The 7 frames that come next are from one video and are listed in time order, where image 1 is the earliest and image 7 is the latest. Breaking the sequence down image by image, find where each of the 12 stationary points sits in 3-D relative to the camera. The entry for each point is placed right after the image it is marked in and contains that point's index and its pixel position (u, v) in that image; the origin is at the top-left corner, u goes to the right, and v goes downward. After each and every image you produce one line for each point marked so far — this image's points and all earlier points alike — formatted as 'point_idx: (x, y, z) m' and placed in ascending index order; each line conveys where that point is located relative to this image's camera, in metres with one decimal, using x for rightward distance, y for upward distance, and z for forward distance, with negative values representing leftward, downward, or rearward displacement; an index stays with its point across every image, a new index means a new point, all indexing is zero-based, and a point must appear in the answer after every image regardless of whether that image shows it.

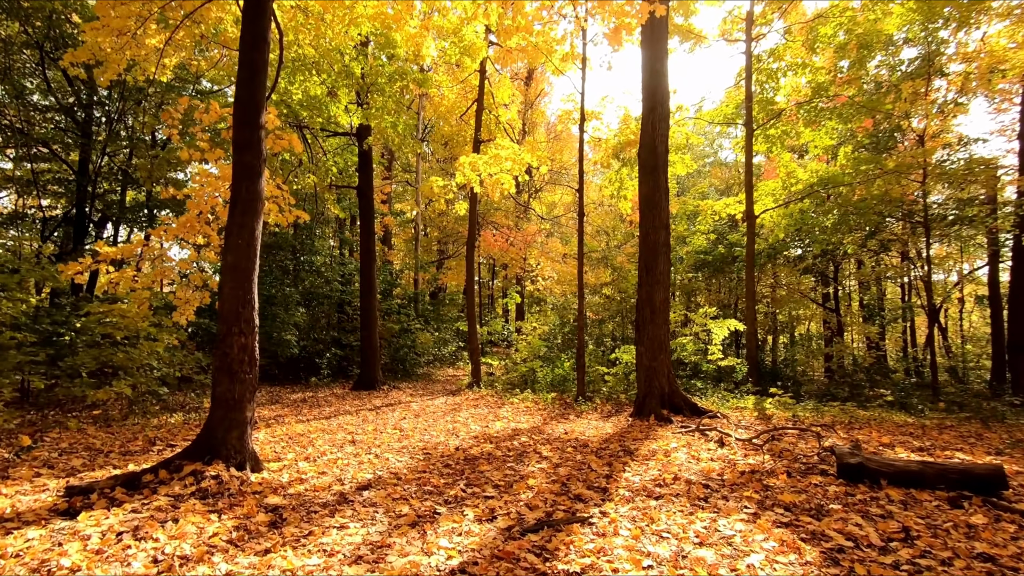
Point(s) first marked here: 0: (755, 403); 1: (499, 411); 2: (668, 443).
0: (+4.7, -2.2, +8.6) m
1: (-0.2, -2.4, +8.5) m
2: (+2.0, -2.0, +5.7) m
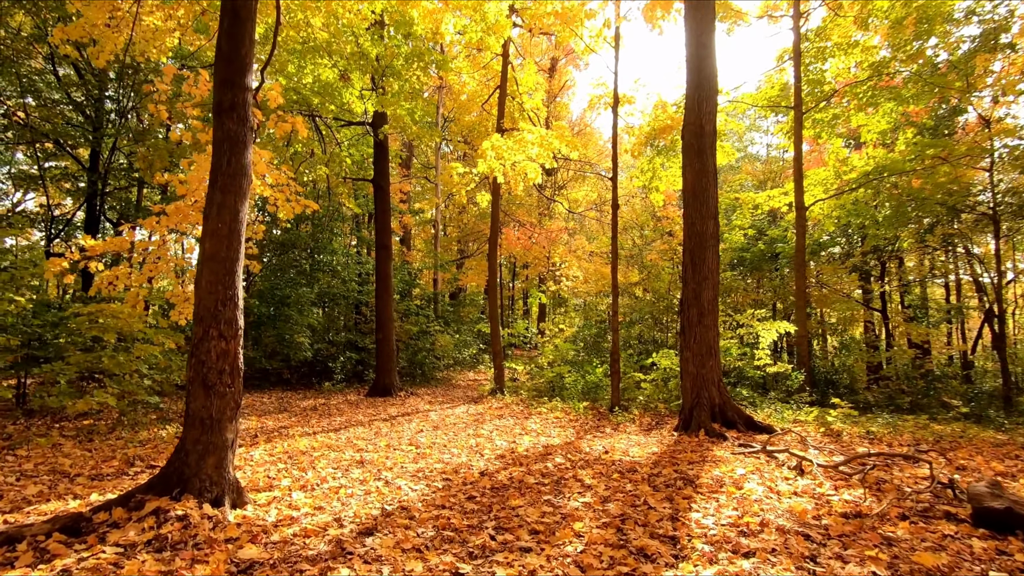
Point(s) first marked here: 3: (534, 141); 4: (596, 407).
0: (+5.2, -2.2, +7.5) m
1: (+0.3, -2.3, +7.6) m
2: (+2.4, -1.9, +4.8) m
3: (+0.5, +3.1, +9.1) m
4: (+1.7, -2.4, +9.0) m
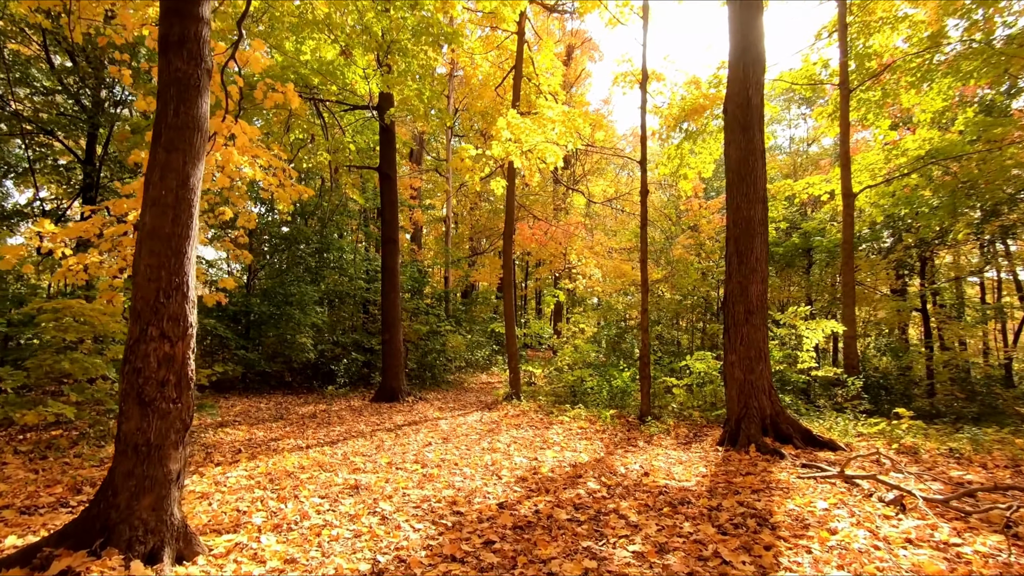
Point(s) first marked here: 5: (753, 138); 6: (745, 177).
0: (+5.5, -2.1, +6.5) m
1: (+0.5, -2.2, +6.8) m
2: (+2.6, -1.8, +3.9) m
3: (+0.8, +3.2, +8.2) m
4: (+2.0, -2.3, +8.1) m
5: (+3.5, +2.2, +6.4) m
6: (+3.4, +1.6, +6.4) m
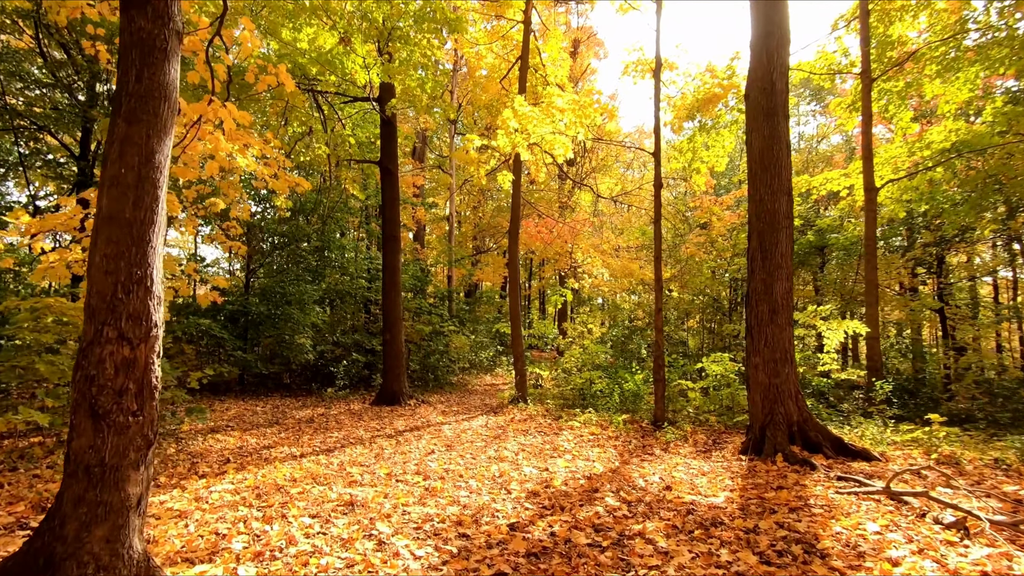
0: (+5.6, -2.0, +6.1) m
1: (+0.7, -2.2, +6.4) m
2: (+2.7, -1.8, +3.5) m
3: (+0.9, +3.2, +7.8) m
4: (+2.2, -2.3, +7.7) m
5: (+3.6, +2.2, +6.0) m
6: (+3.5, +1.6, +6.0) m
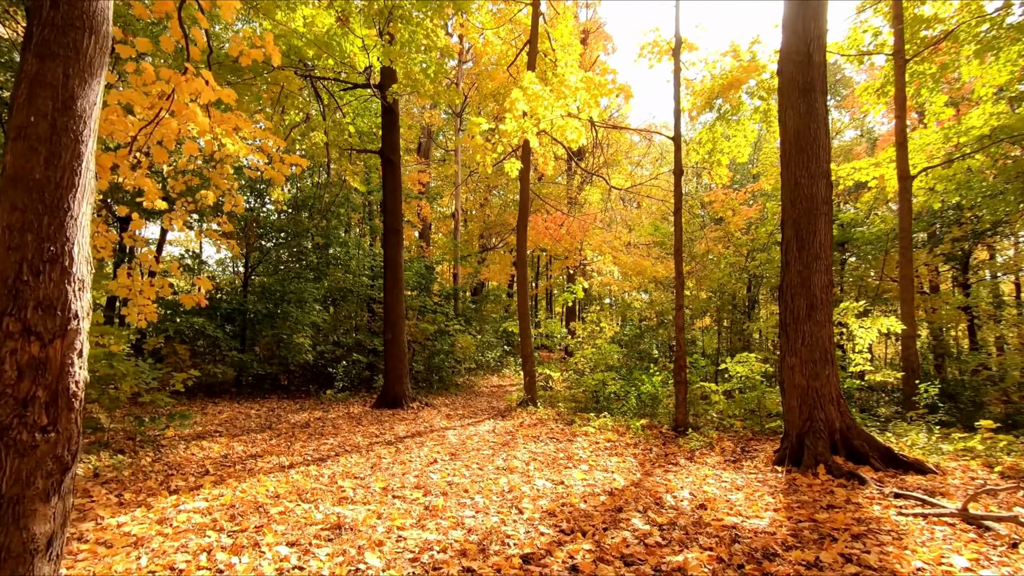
0: (+5.7, -1.9, +5.5) m
1: (+0.8, -2.1, +5.9) m
2: (+2.8, -1.7, +2.9) m
3: (+1.1, +3.3, +7.3) m
4: (+2.3, -2.2, +7.2) m
5: (+3.7, +2.3, +5.4) m
6: (+3.6, +1.7, +5.4) m
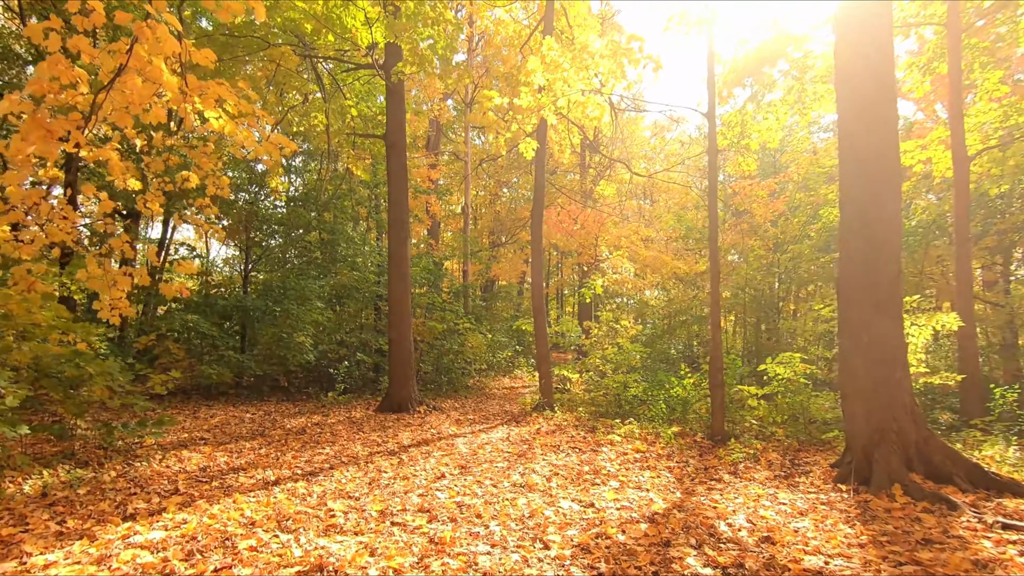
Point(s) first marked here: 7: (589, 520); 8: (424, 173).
0: (+5.9, -1.8, +4.7) m
1: (+1.0, -2.0, +5.2) m
2: (+2.9, -1.6, +2.2) m
3: (+1.3, +3.4, +6.6) m
4: (+2.5, -2.1, +6.4) m
5: (+3.9, +2.4, +4.7) m
6: (+3.8, +1.8, +4.7) m
7: (+0.6, -1.8, +3.4) m
8: (-2.9, +3.8, +14.4) m
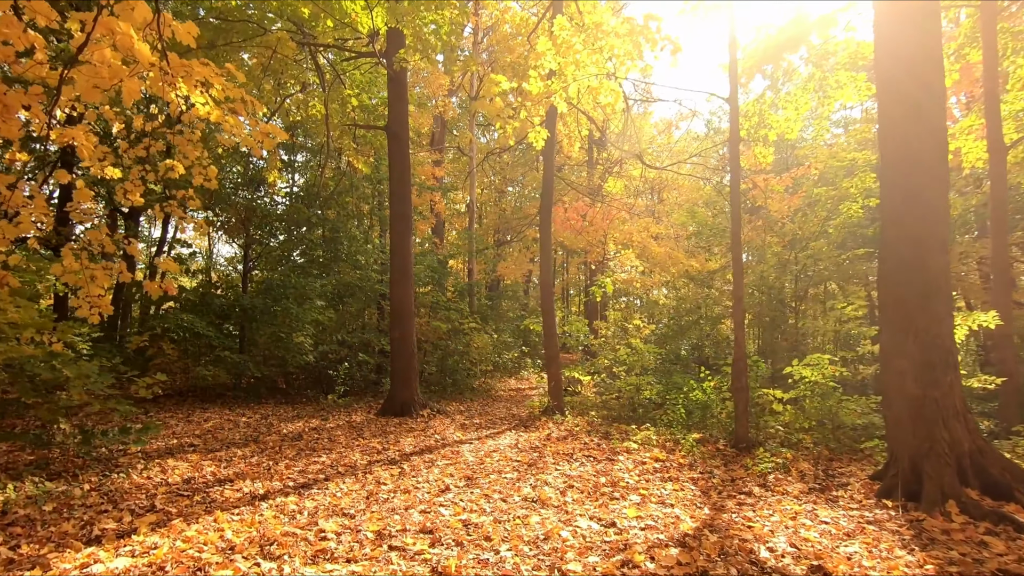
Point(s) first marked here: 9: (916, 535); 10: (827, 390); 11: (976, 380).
0: (+6.0, -1.8, +4.3) m
1: (+1.1, -2.0, +4.8) m
2: (+3.0, -1.6, +1.8) m
3: (+1.4, +3.5, +6.2) m
4: (+2.7, -2.1, +6.0) m
5: (+4.0, +2.4, +4.2) m
6: (+3.9, +1.9, +4.3) m
7: (+0.7, -1.8, +3.0) m
8: (-2.7, +3.8, +14.0) m
9: (+3.0, -1.9, +3.3) m
10: (+4.5, -1.5, +6.4) m
11: (+7.0, -1.4, +6.6) m
